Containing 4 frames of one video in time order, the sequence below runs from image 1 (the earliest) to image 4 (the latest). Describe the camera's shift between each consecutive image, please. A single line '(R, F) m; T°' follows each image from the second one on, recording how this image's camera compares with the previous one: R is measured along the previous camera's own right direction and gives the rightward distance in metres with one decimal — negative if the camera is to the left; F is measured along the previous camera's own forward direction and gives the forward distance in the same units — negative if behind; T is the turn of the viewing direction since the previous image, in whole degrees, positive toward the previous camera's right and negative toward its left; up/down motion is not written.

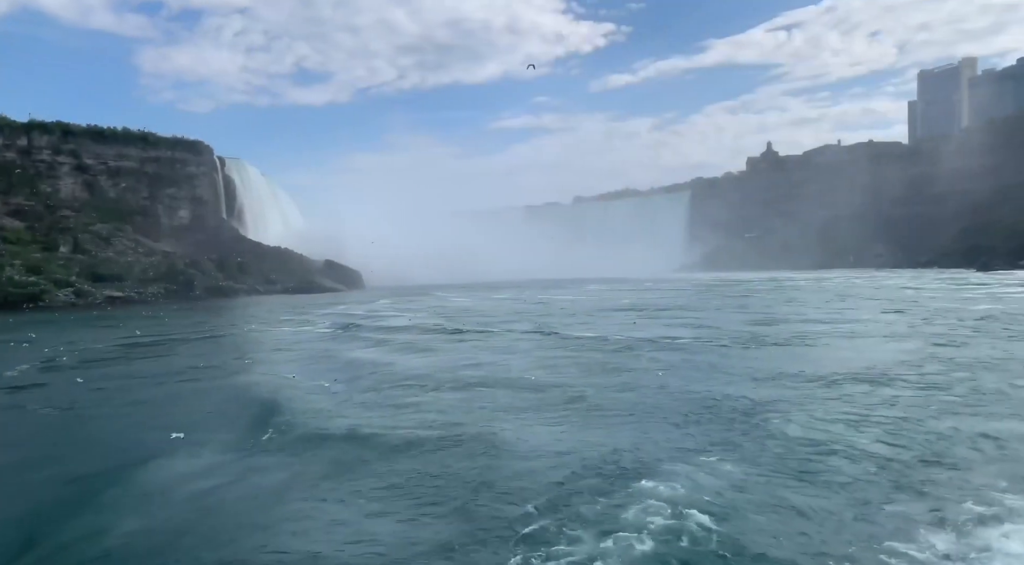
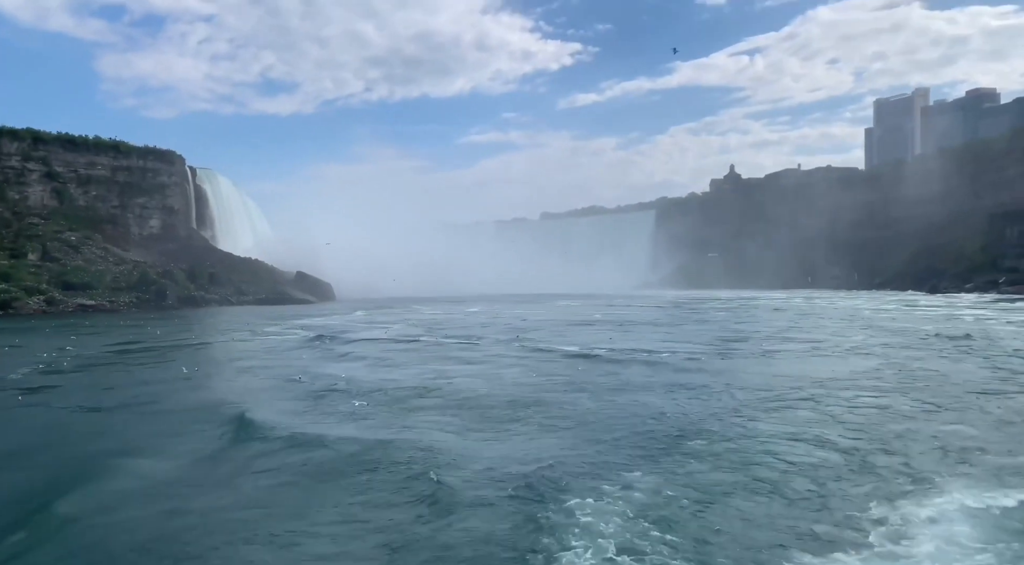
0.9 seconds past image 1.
(-0.1, -0.3) m; +3°
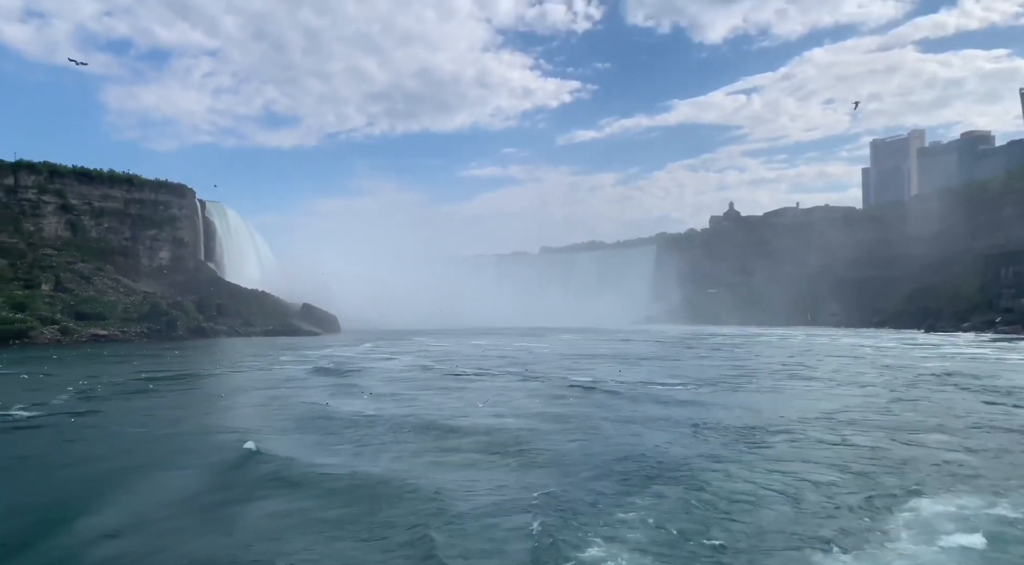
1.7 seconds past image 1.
(-0.1, -0.2) m; 0°
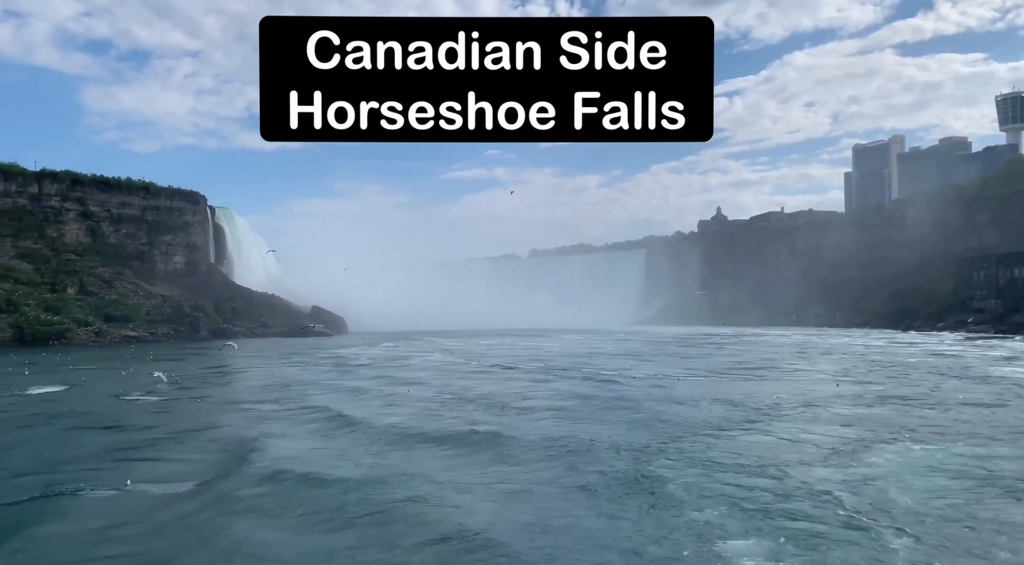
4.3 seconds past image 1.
(-0.4, -0.7) m; +1°
